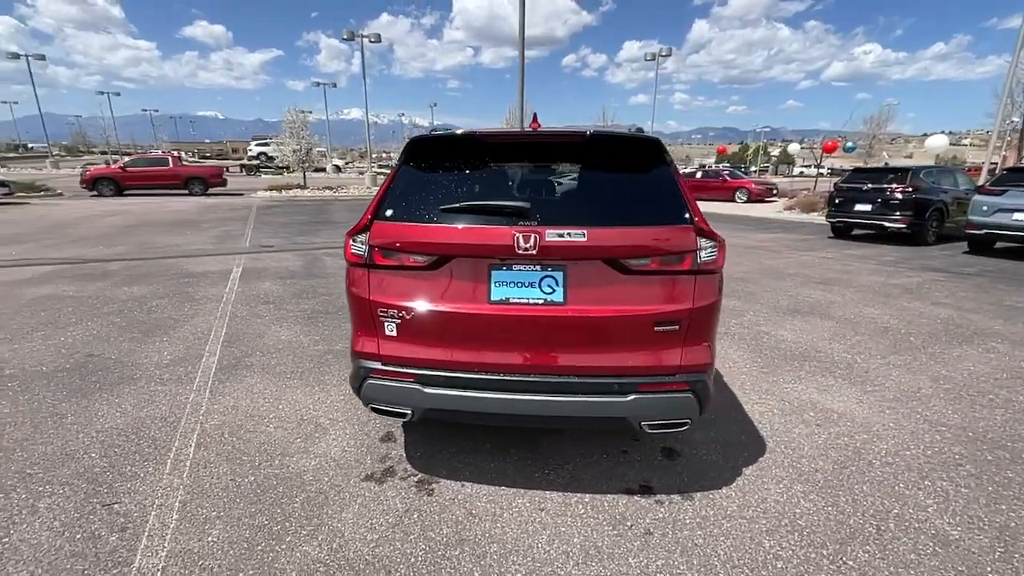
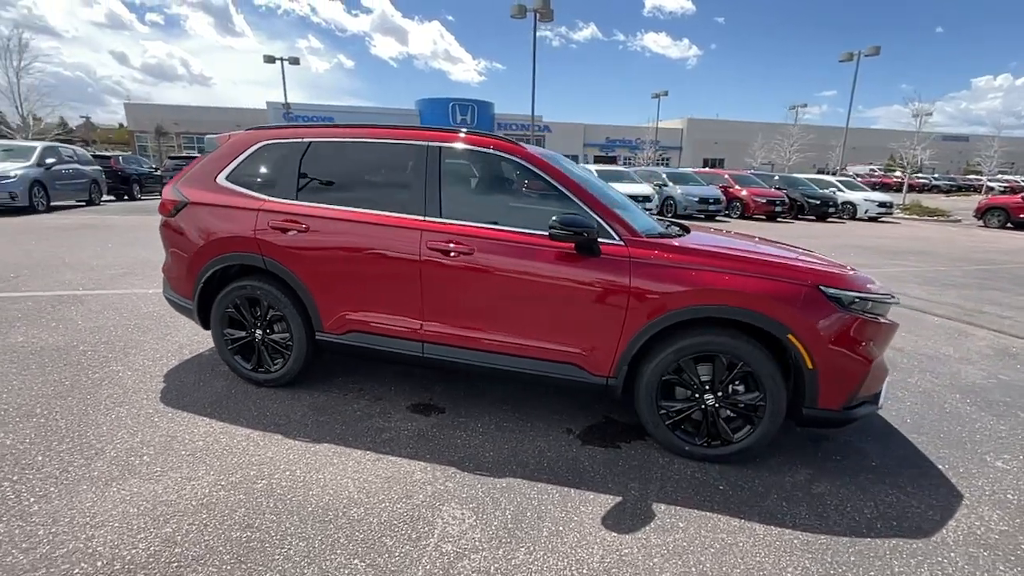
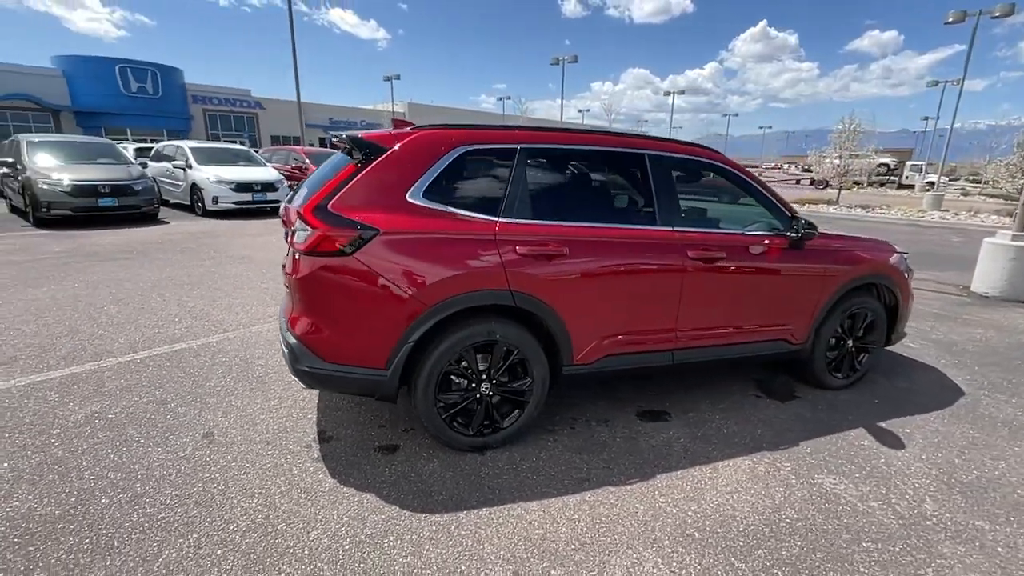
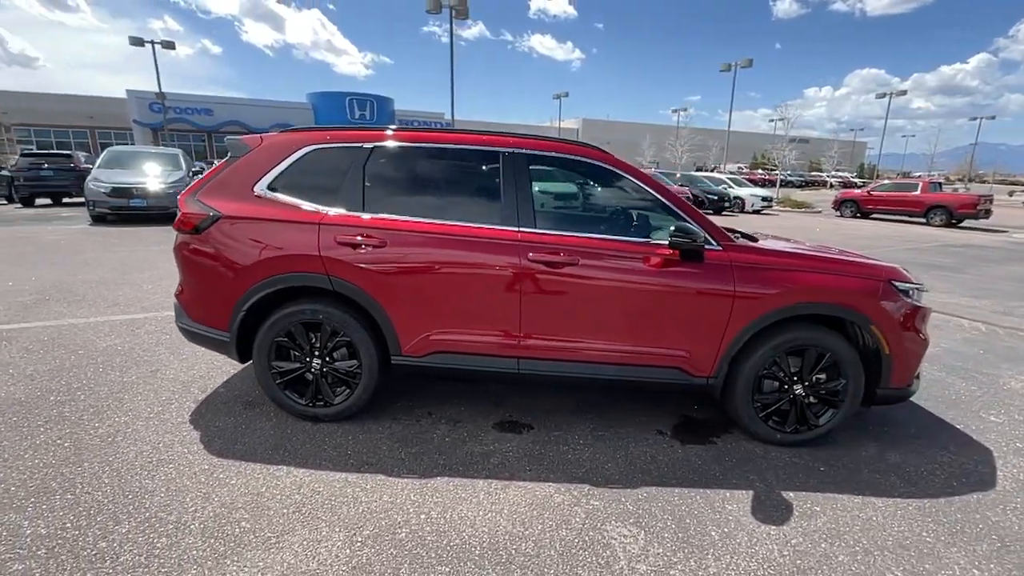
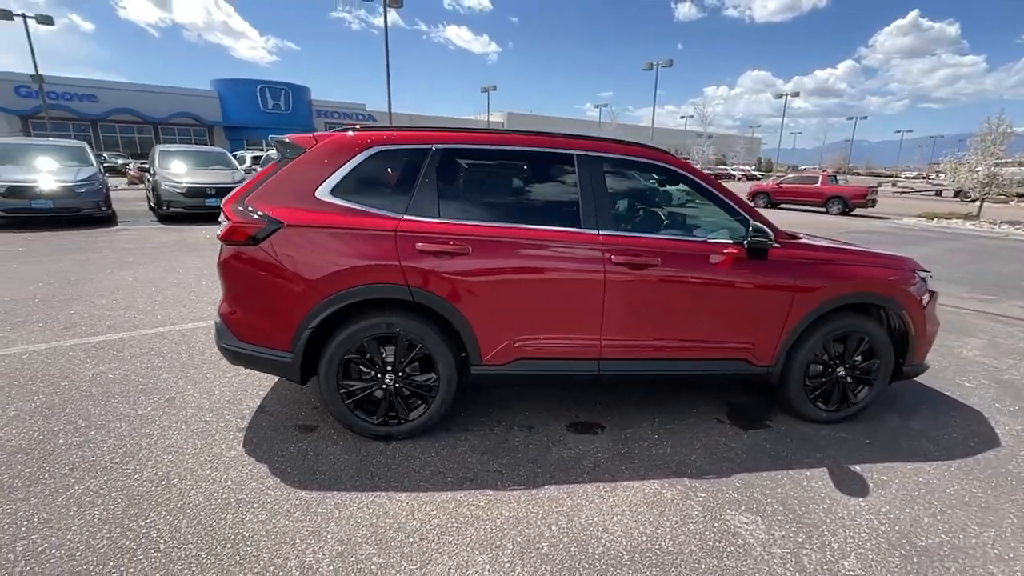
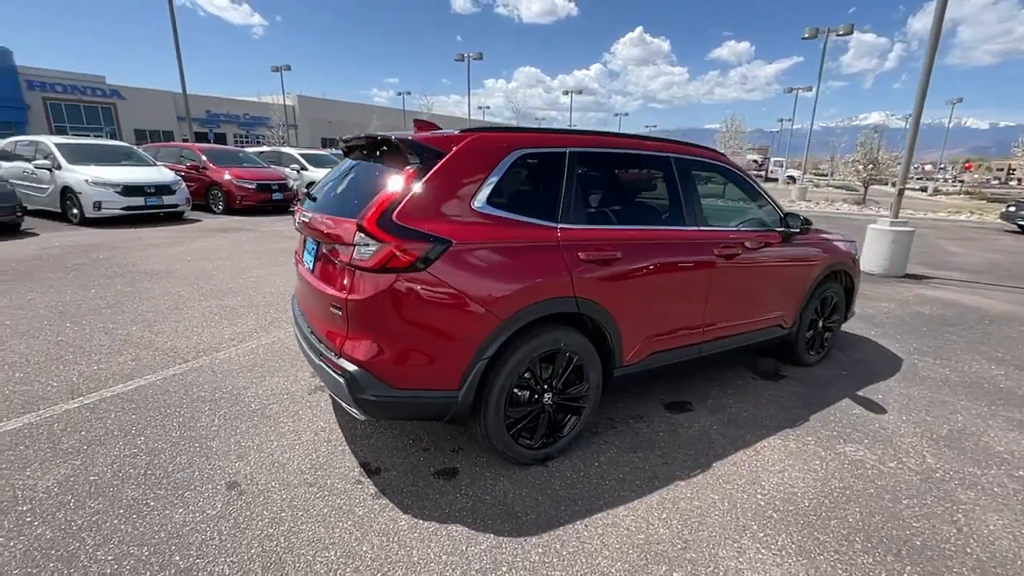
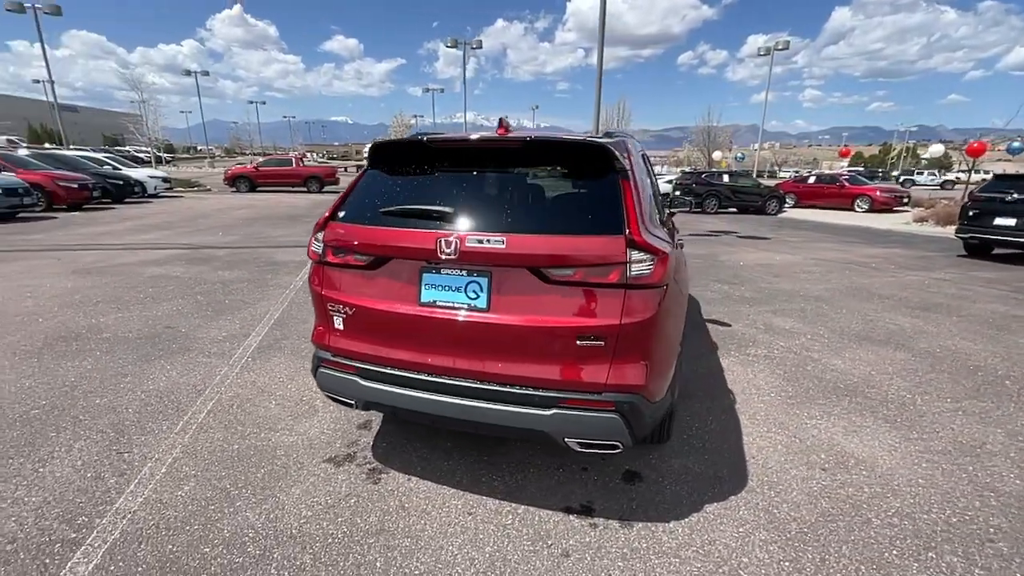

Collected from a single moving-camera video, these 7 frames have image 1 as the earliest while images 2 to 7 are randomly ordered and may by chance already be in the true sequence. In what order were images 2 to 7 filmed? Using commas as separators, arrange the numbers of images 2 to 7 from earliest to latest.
7, 6, 3, 5, 4, 2
